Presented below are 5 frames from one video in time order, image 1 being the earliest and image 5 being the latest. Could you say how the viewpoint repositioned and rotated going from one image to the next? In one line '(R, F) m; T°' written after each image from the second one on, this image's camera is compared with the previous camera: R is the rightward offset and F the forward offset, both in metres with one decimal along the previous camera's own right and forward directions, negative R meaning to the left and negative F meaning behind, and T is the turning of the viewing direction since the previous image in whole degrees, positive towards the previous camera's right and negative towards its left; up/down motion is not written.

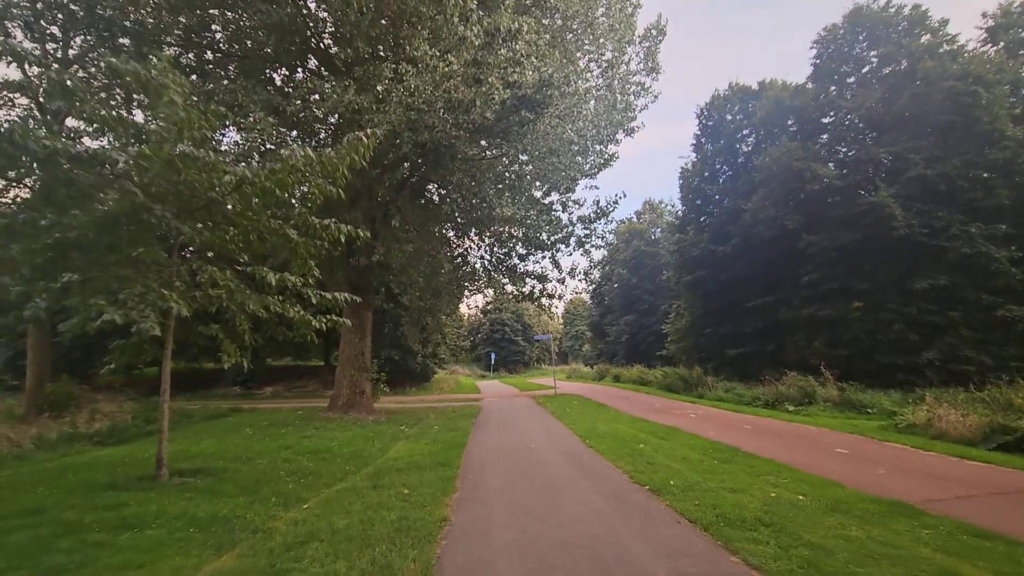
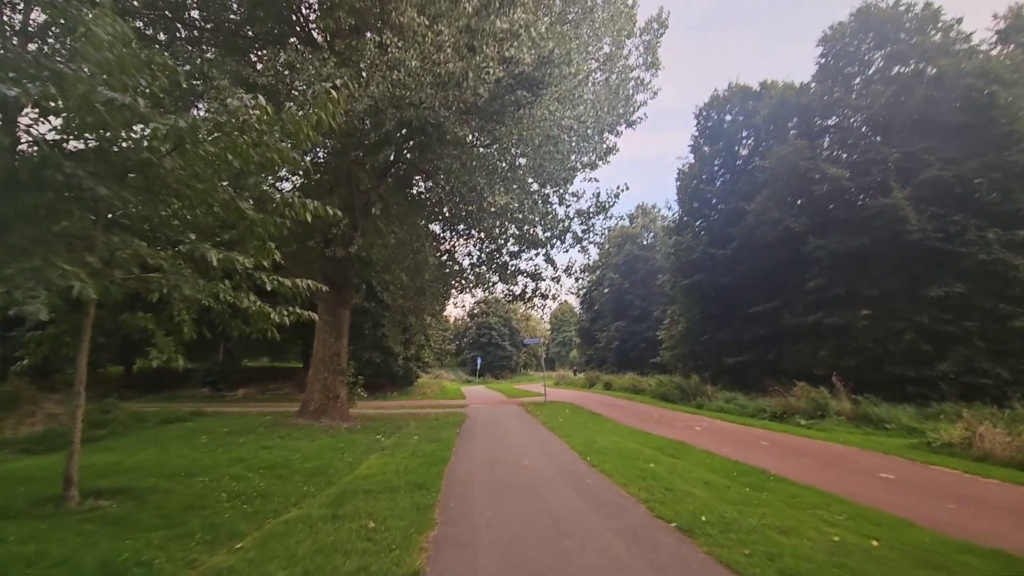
(-0.1, +1.2) m; +1°
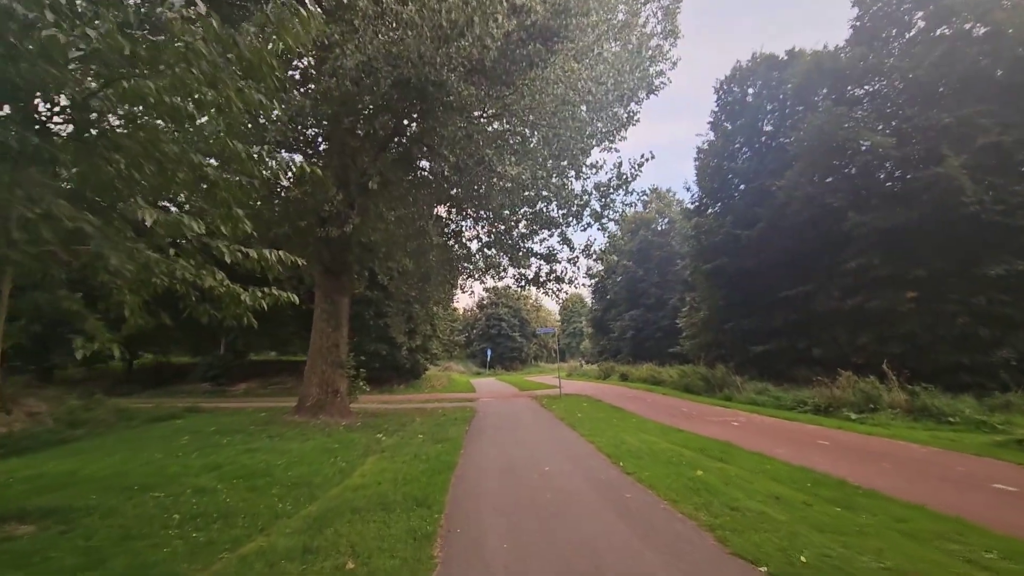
(-0.1, +1.3) m; -1°
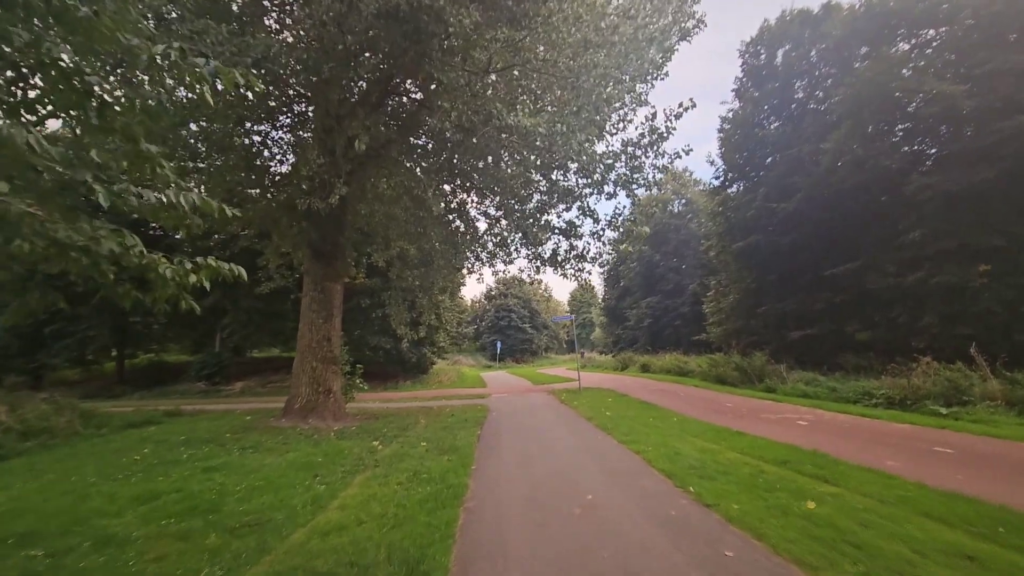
(-0.2, +1.9) m; -1°
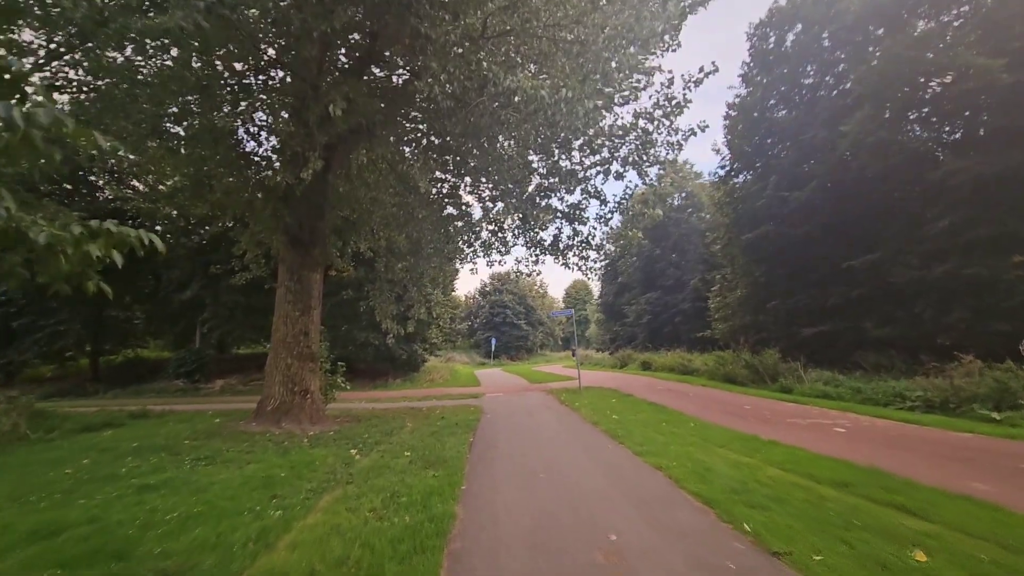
(0.0, +1.2) m; +1°
